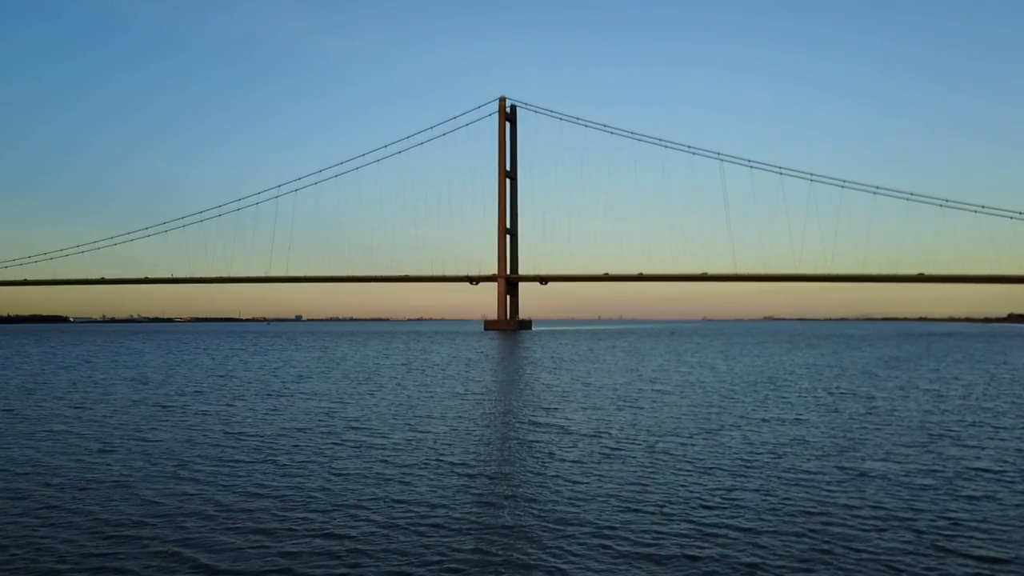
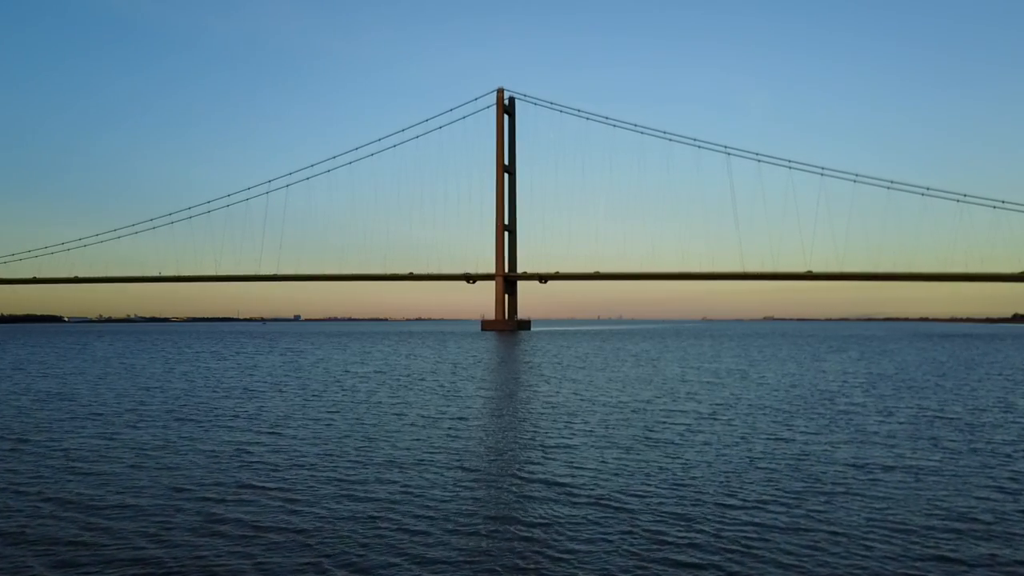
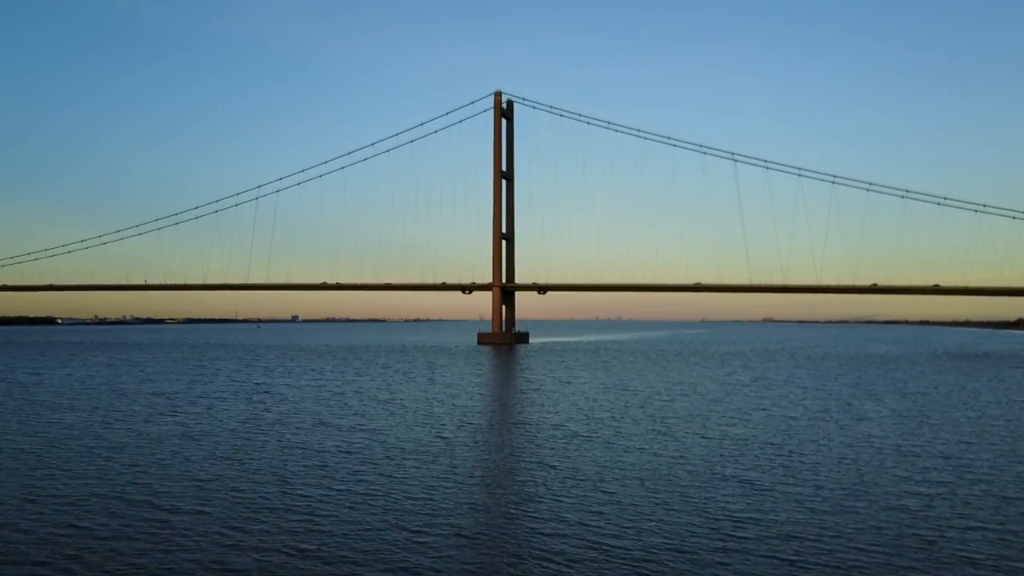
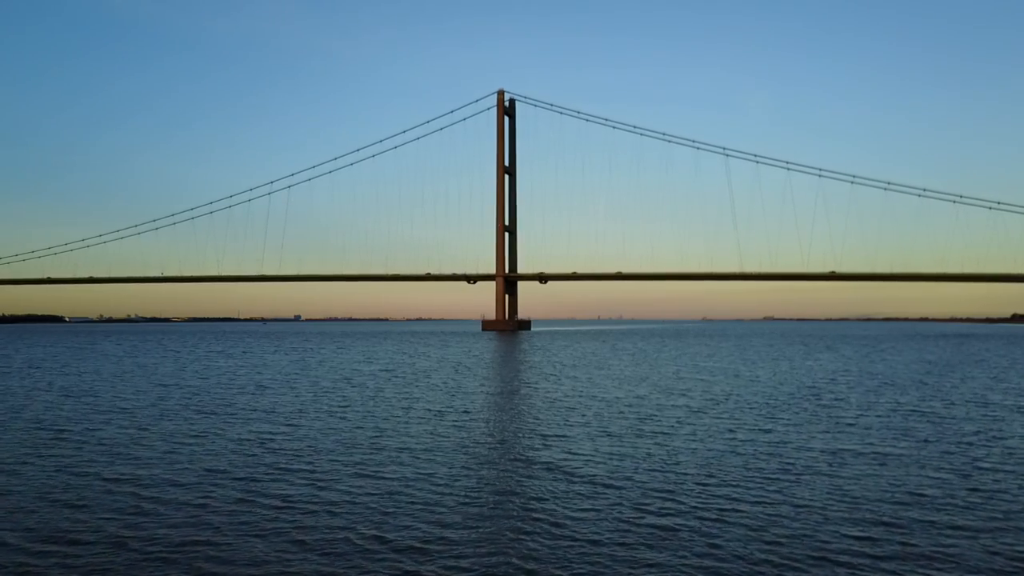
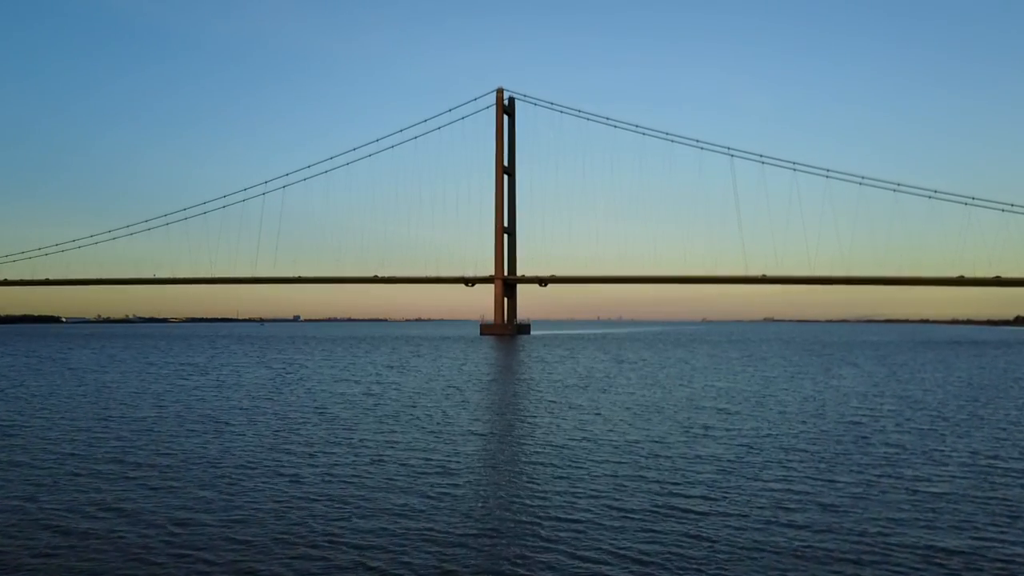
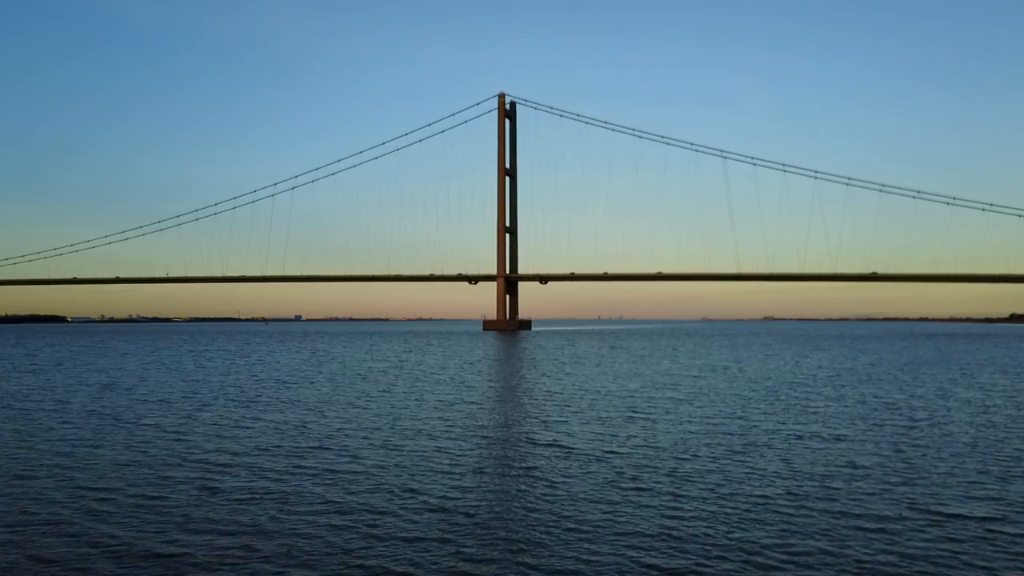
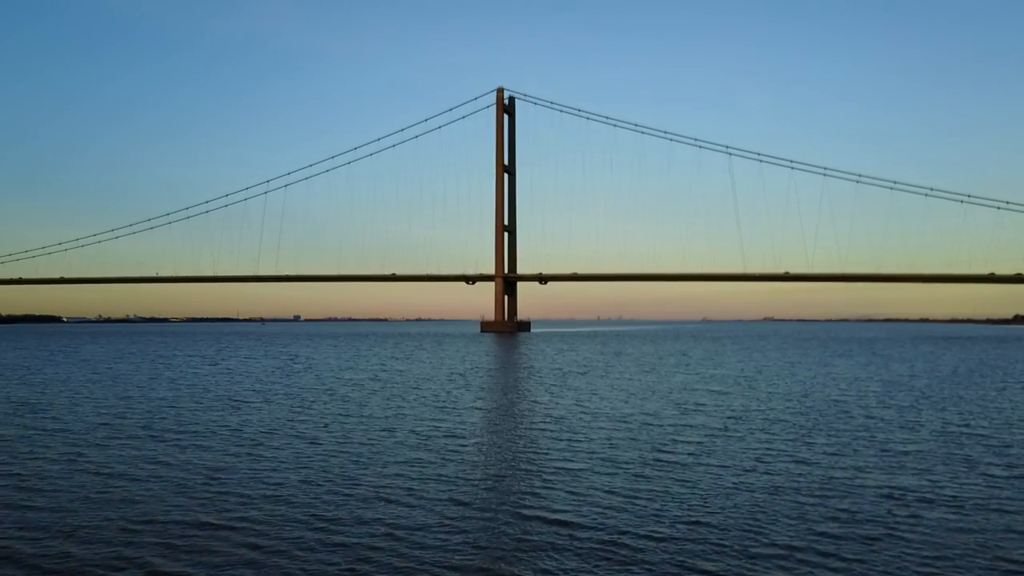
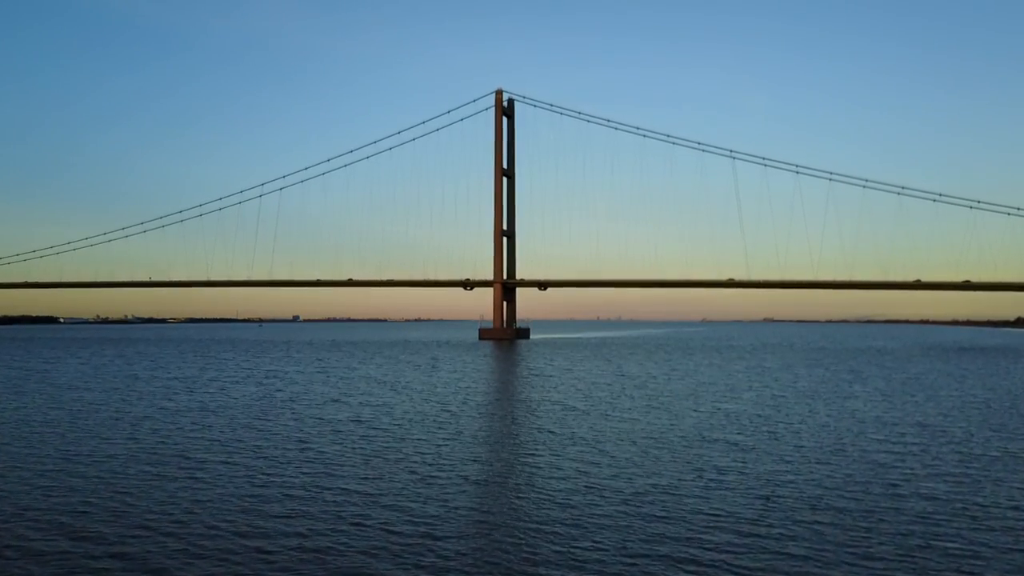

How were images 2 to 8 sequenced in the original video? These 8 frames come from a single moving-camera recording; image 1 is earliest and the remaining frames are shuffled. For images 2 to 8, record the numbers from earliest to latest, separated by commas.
6, 4, 2, 7, 5, 8, 3
